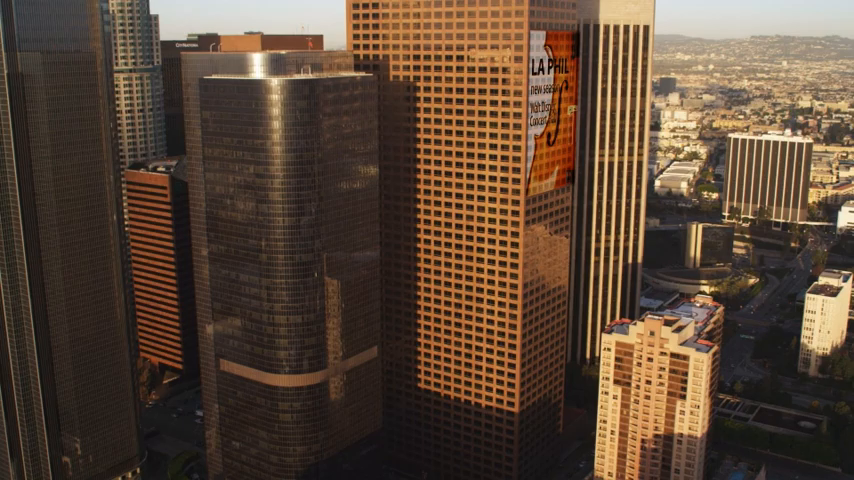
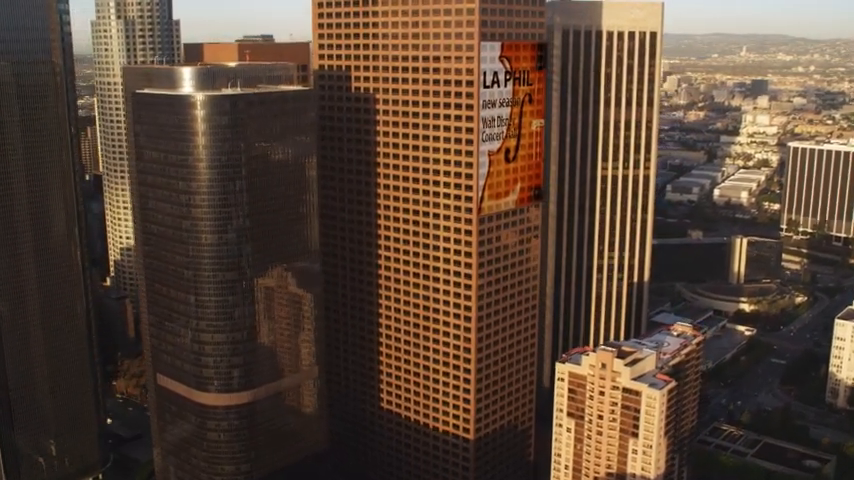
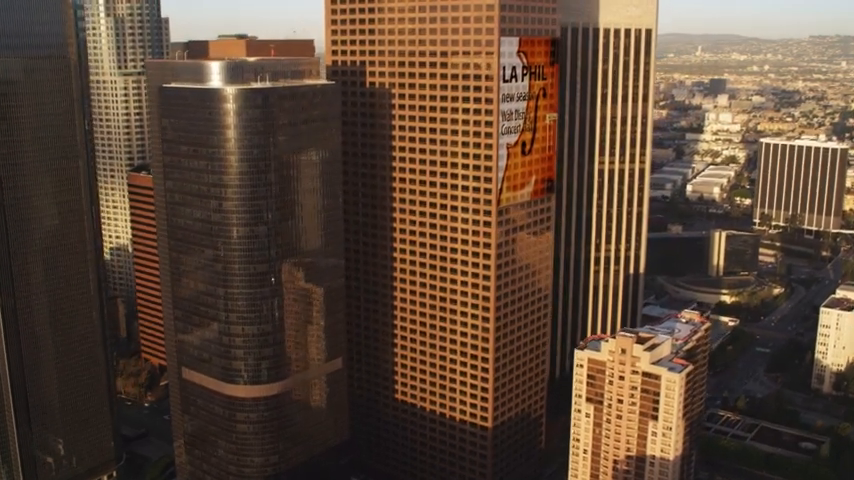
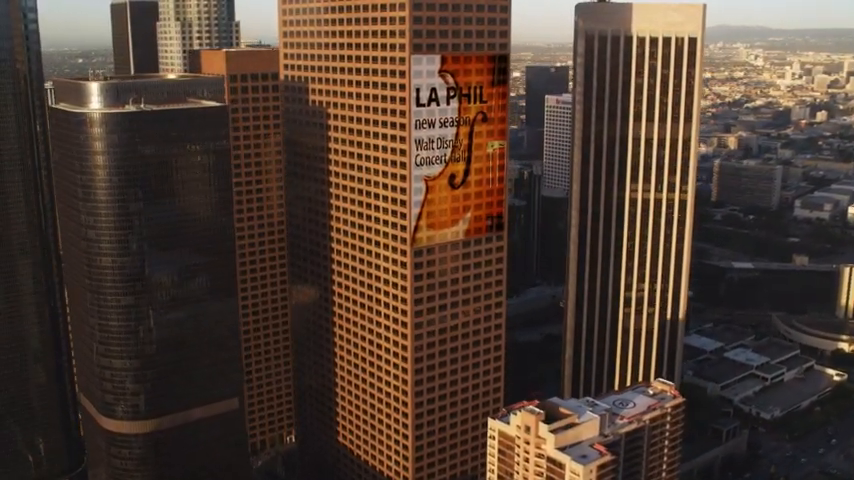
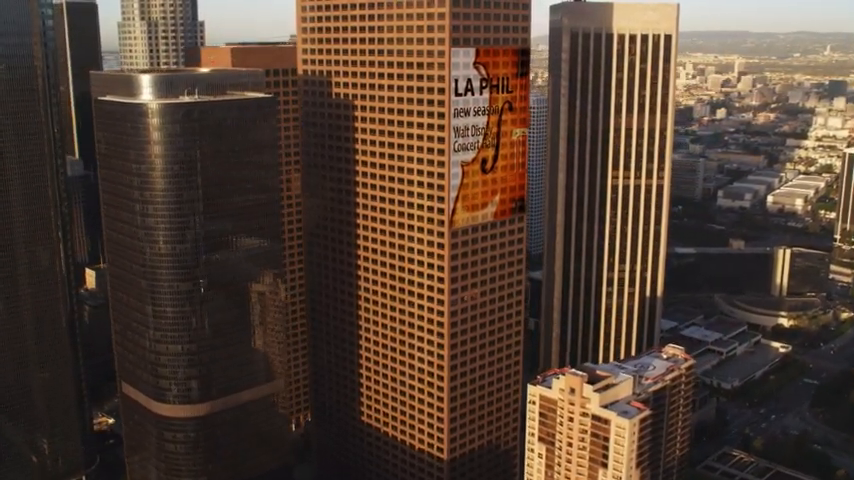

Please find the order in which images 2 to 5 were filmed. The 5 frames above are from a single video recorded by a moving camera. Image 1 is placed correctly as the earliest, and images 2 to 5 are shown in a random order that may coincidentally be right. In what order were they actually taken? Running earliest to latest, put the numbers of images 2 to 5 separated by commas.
3, 2, 5, 4
